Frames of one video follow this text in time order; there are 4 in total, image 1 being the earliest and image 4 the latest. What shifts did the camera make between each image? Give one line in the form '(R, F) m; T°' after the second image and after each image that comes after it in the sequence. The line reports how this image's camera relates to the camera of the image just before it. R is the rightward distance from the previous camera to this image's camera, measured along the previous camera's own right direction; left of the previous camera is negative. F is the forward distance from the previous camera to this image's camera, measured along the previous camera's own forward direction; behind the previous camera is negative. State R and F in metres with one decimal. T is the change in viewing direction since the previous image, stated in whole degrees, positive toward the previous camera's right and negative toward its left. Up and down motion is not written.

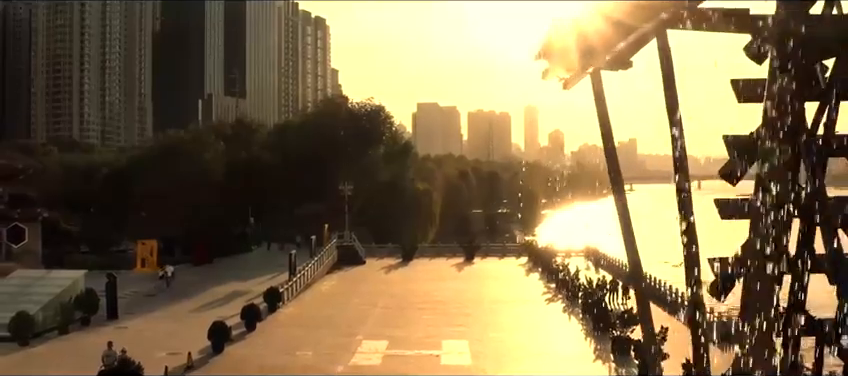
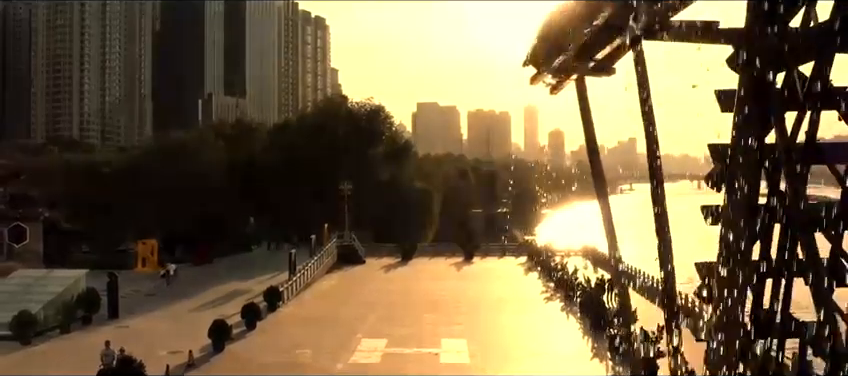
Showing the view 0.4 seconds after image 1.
(0.0, -0.1) m; 0°
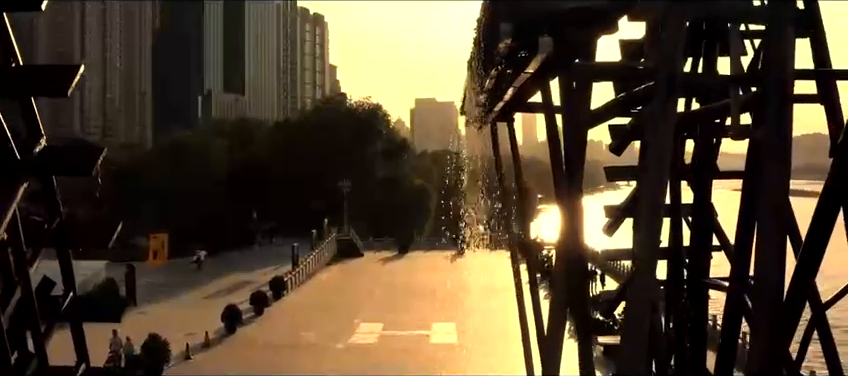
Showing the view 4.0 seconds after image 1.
(+0.1, -1.5) m; 0°
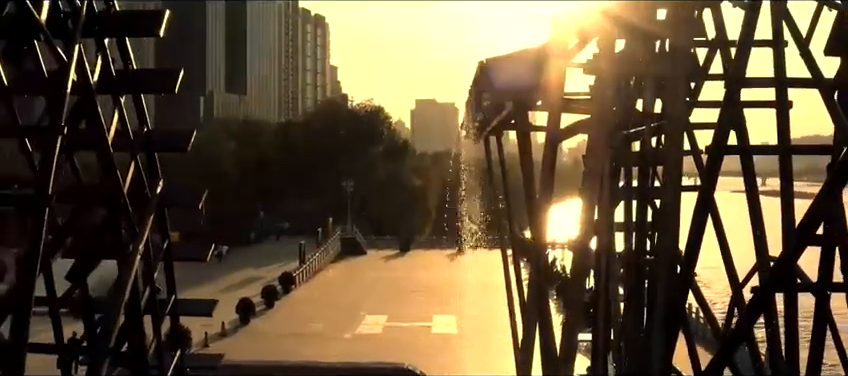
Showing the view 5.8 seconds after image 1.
(0.0, -1.0) m; 0°
